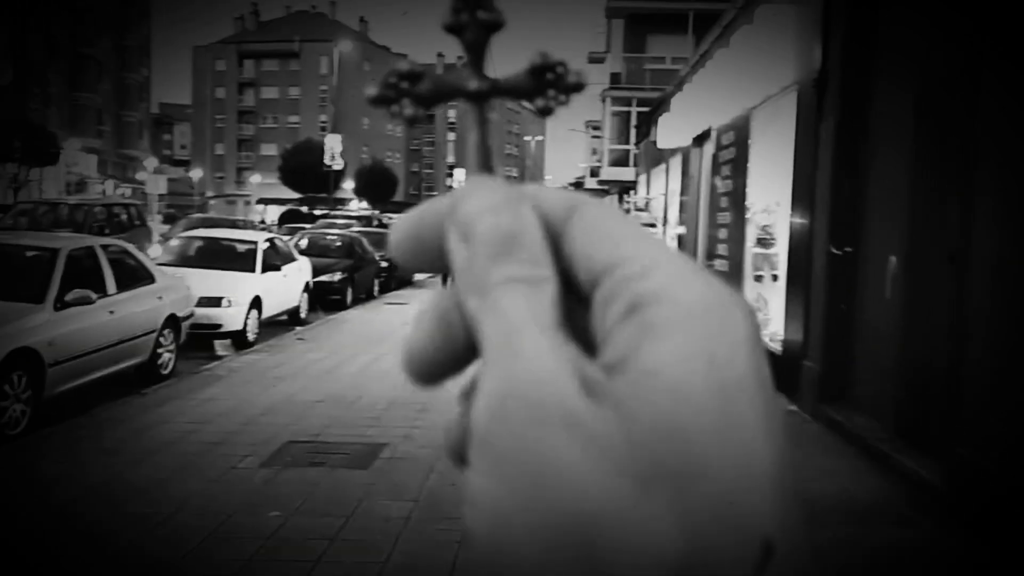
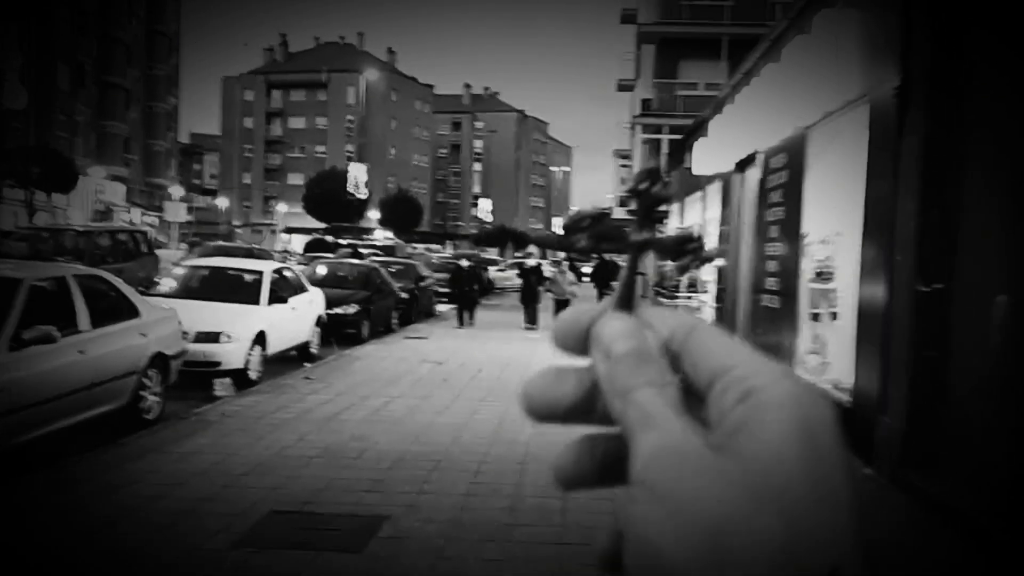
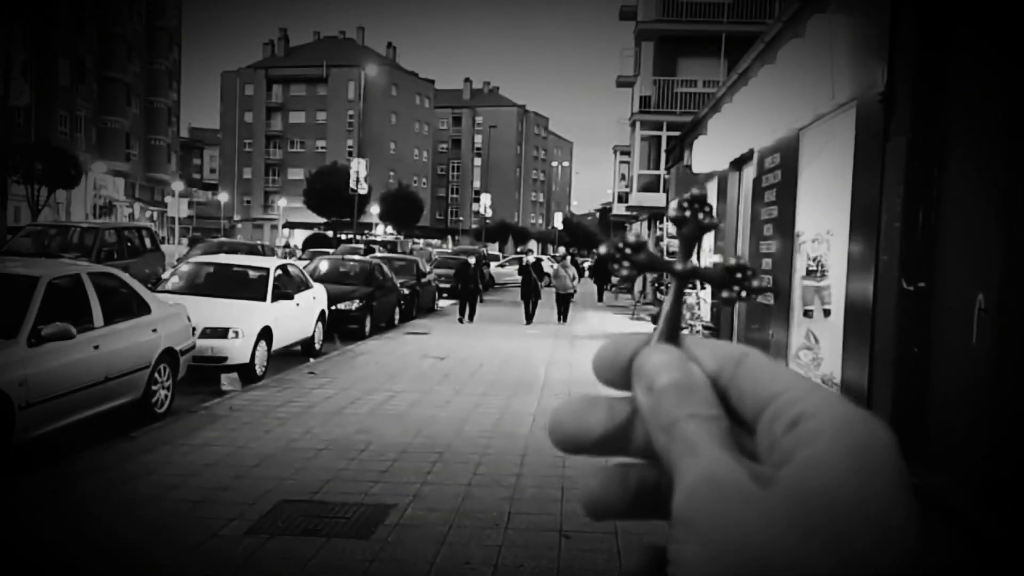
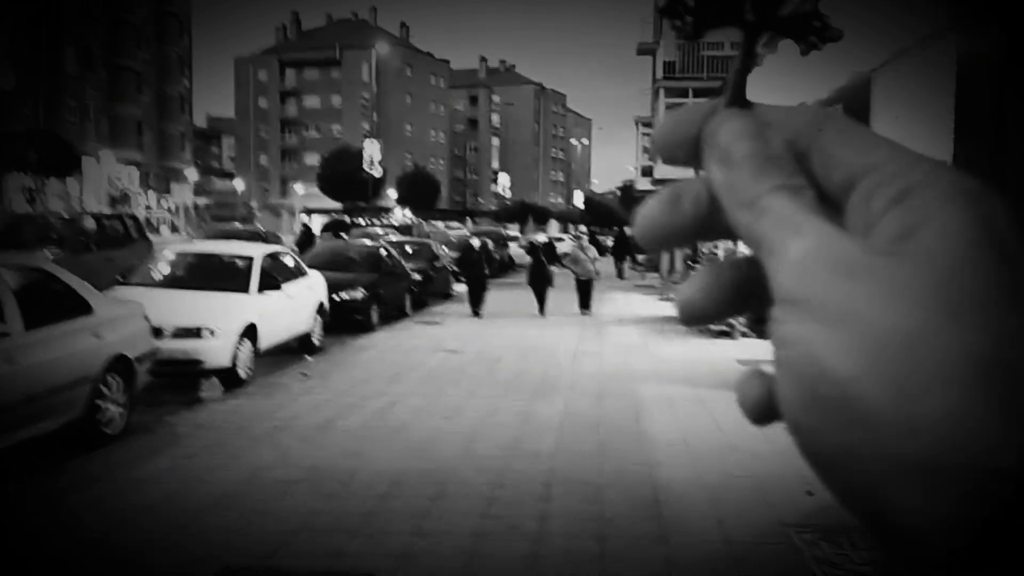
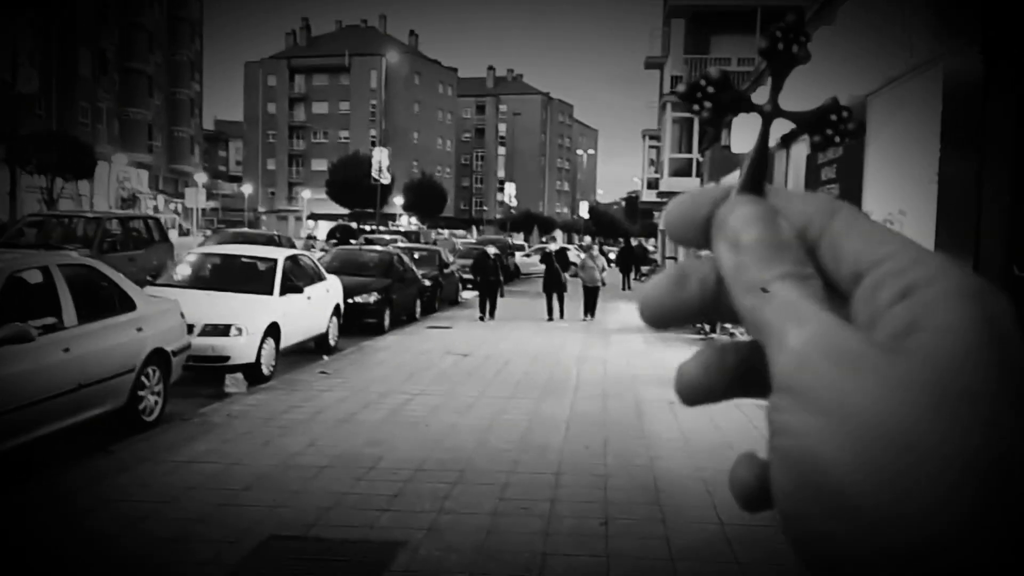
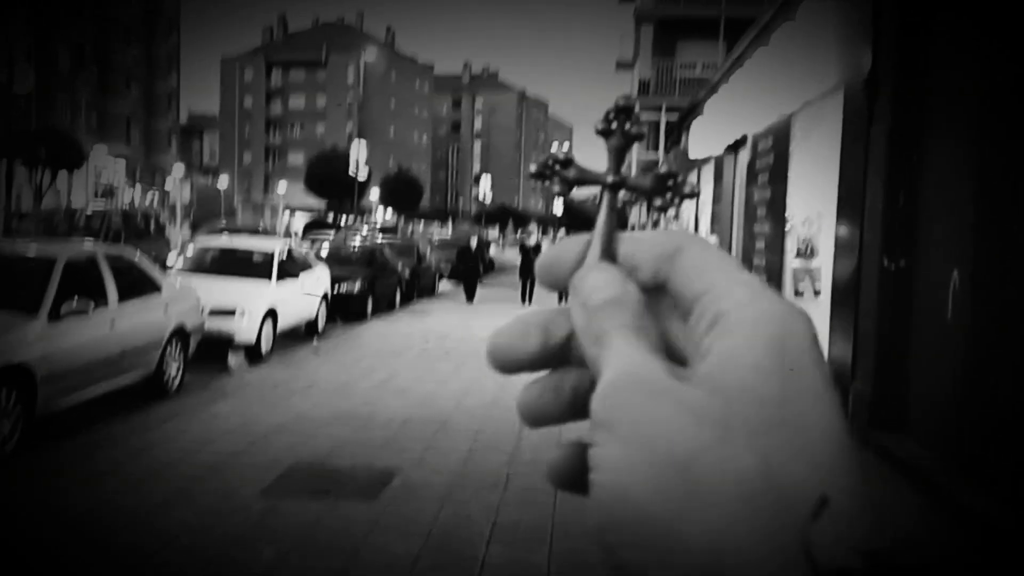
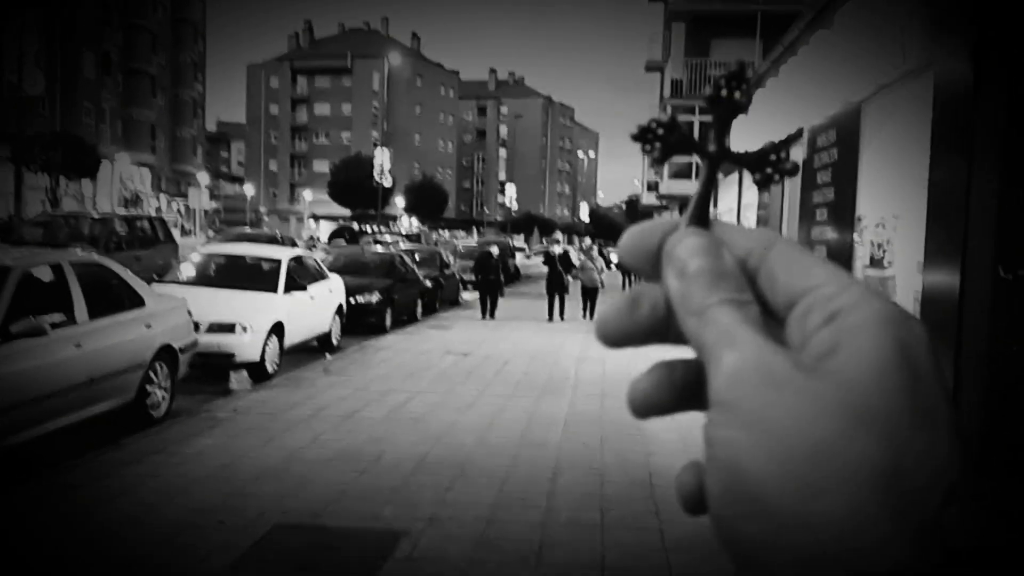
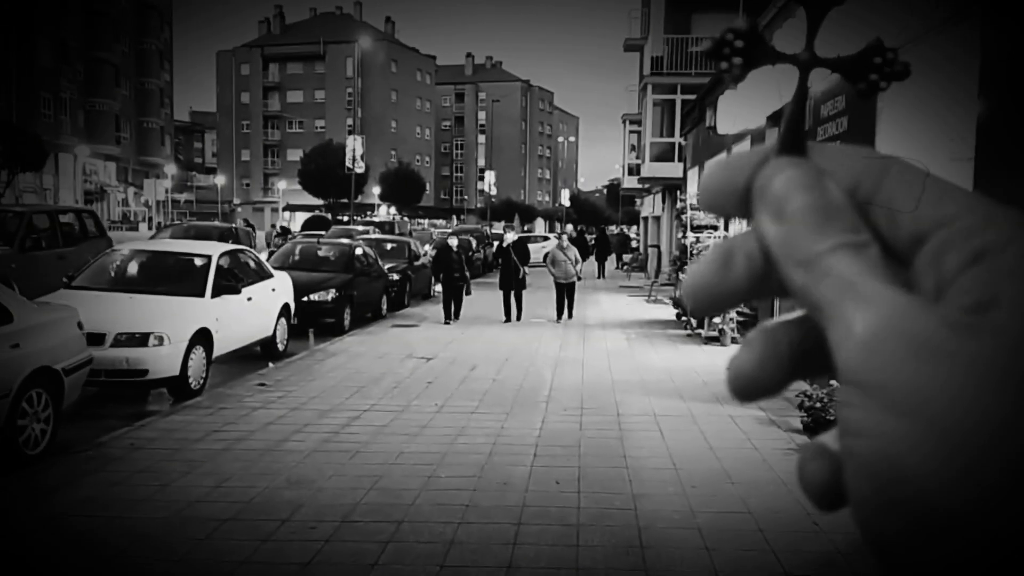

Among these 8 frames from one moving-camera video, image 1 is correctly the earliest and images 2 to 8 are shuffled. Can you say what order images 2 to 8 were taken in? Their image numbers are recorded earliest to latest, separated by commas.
6, 3, 2, 7, 5, 4, 8
